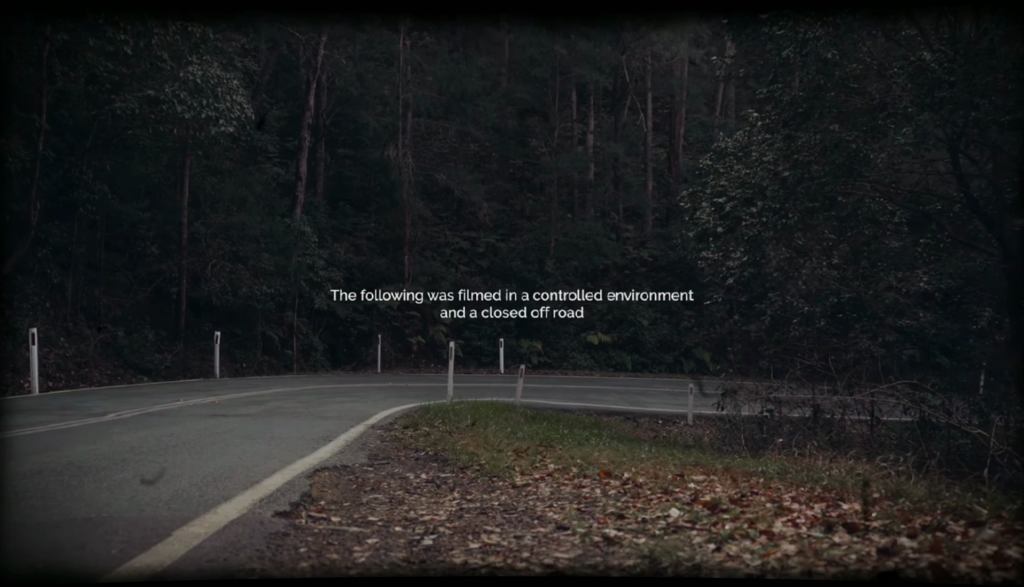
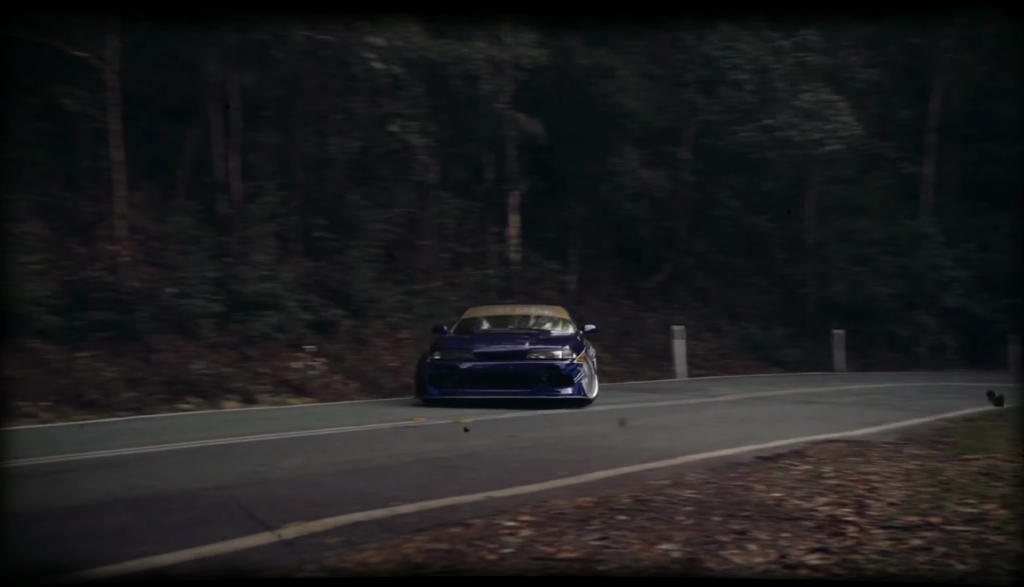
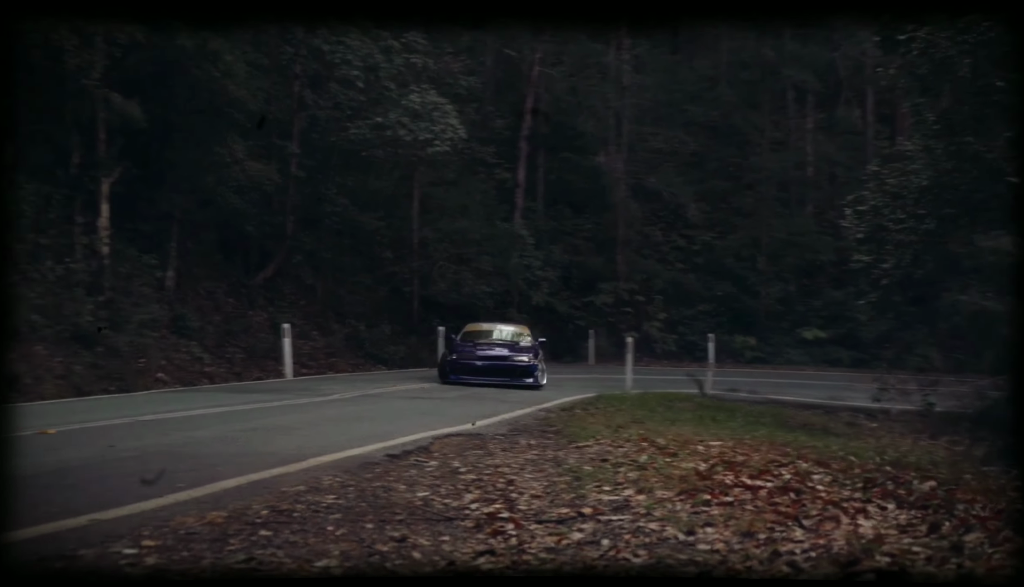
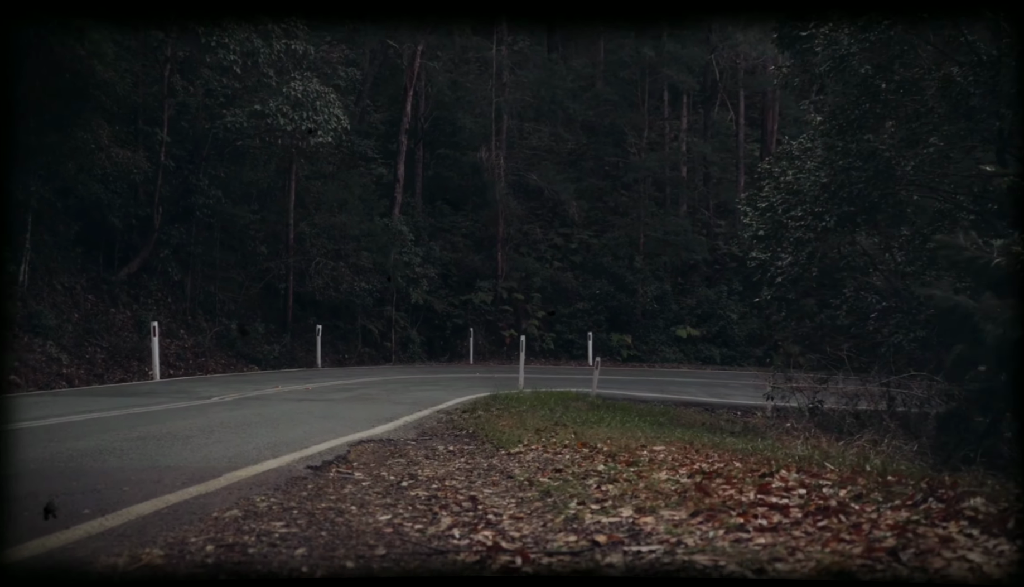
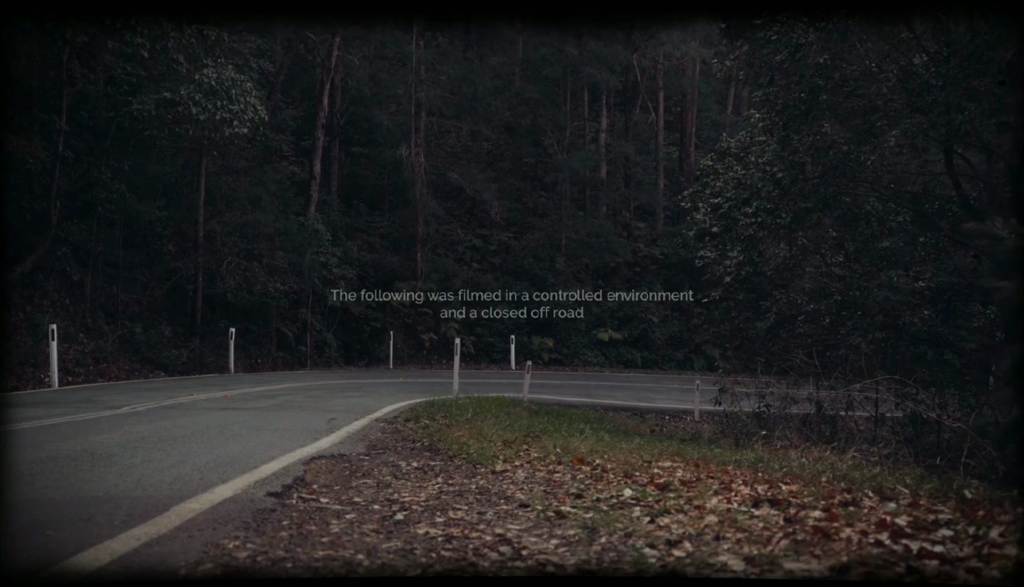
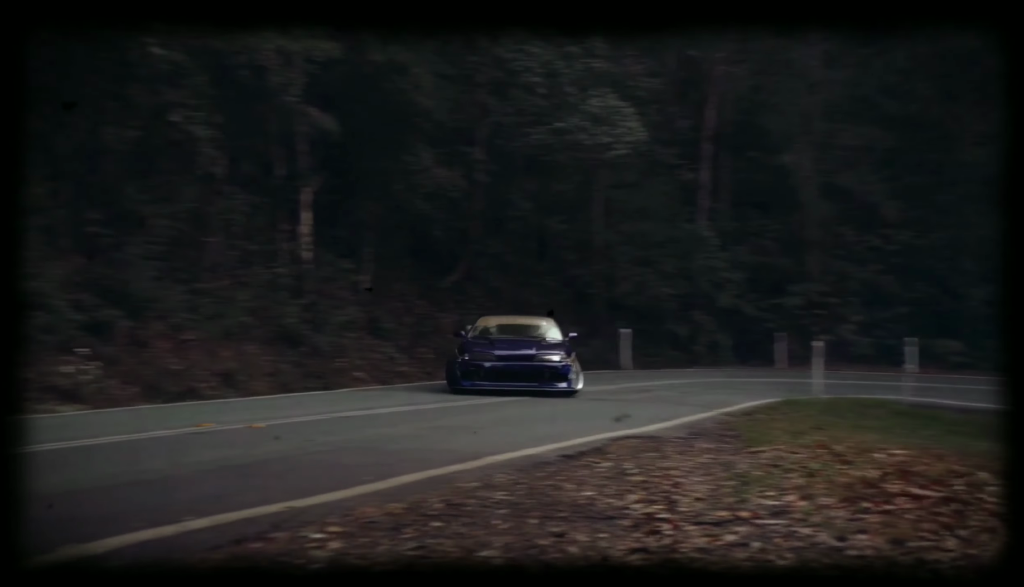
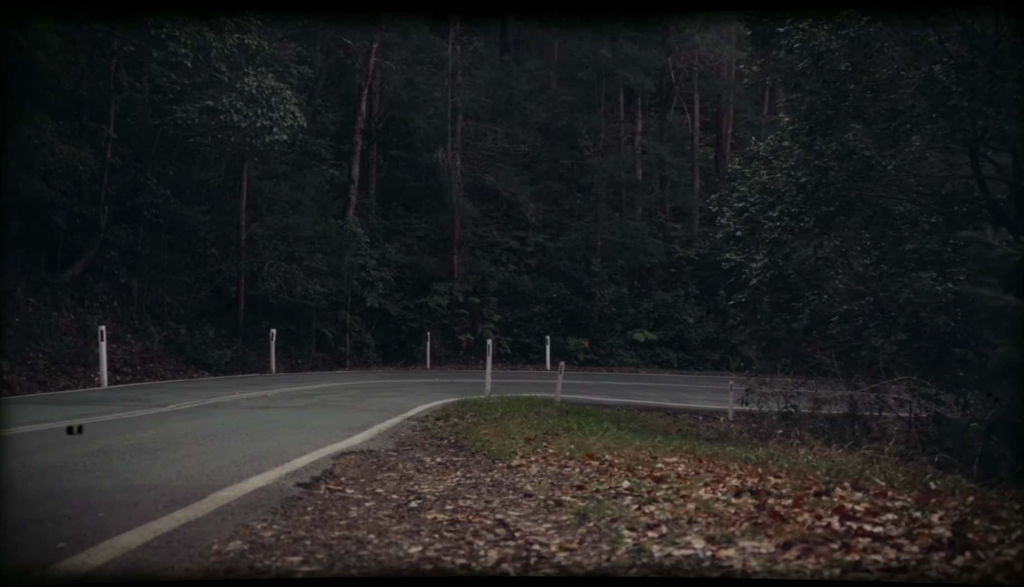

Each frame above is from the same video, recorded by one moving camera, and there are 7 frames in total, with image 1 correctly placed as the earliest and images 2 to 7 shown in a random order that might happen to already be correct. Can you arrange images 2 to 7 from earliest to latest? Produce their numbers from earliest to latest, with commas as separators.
5, 7, 4, 3, 6, 2
